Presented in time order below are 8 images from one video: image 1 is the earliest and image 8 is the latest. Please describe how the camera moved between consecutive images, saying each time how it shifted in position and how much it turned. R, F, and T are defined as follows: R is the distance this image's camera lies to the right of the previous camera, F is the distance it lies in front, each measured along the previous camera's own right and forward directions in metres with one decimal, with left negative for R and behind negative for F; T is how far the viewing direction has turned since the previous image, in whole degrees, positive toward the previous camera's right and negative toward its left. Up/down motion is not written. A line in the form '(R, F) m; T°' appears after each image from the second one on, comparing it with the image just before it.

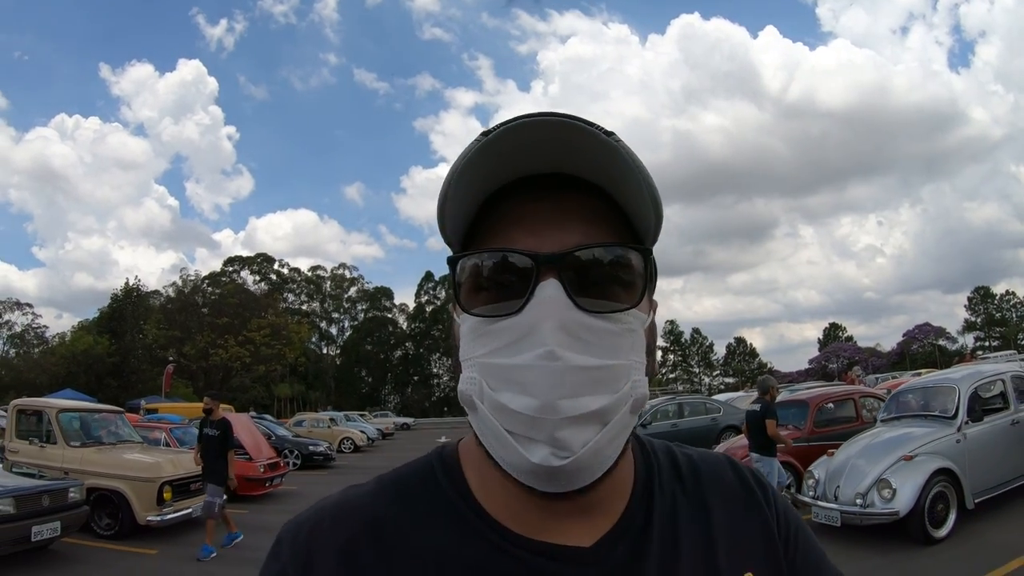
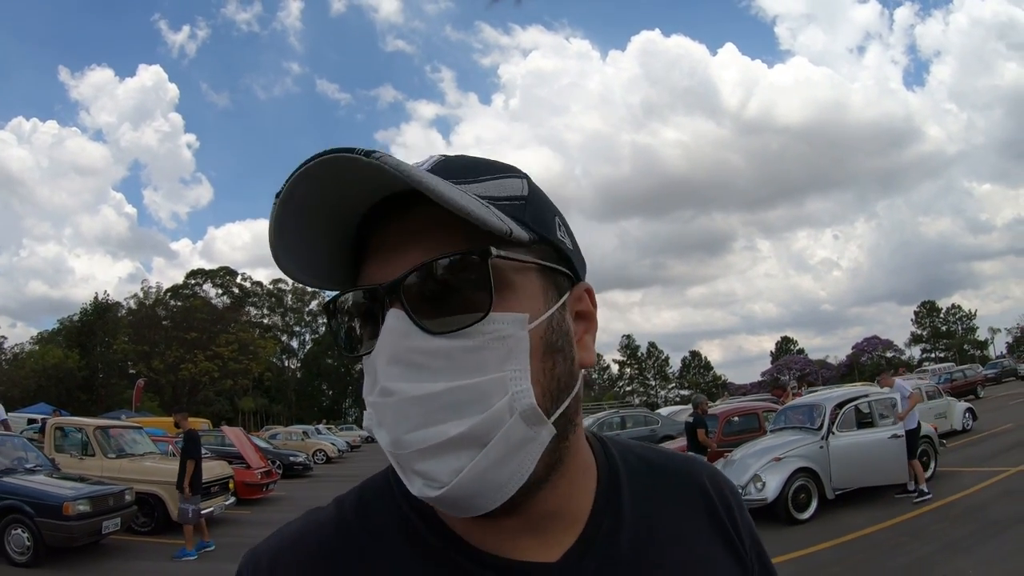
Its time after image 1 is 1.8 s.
(-0.1, -1.6) m; +3°
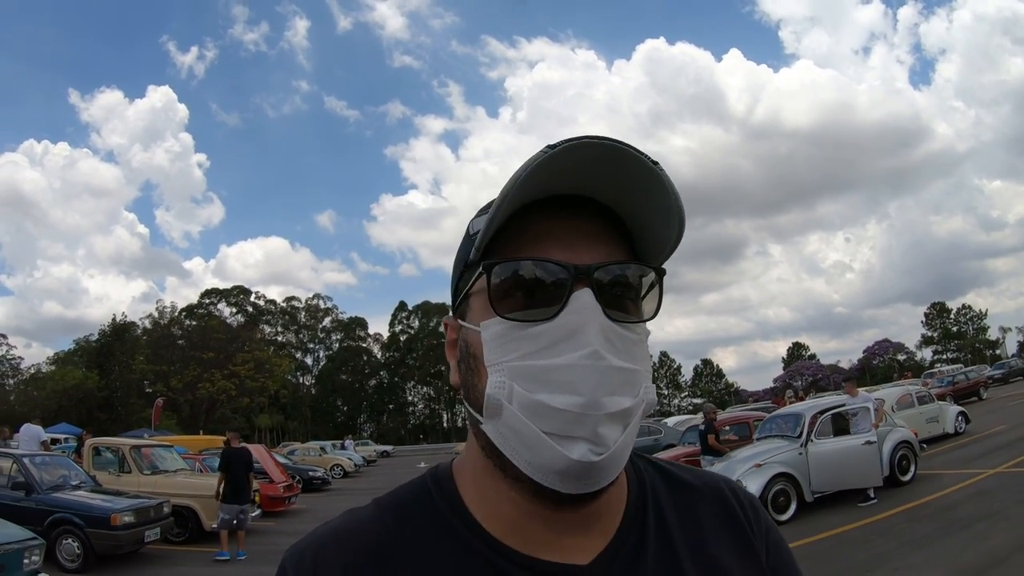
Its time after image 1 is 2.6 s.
(+0.1, -0.6) m; -1°
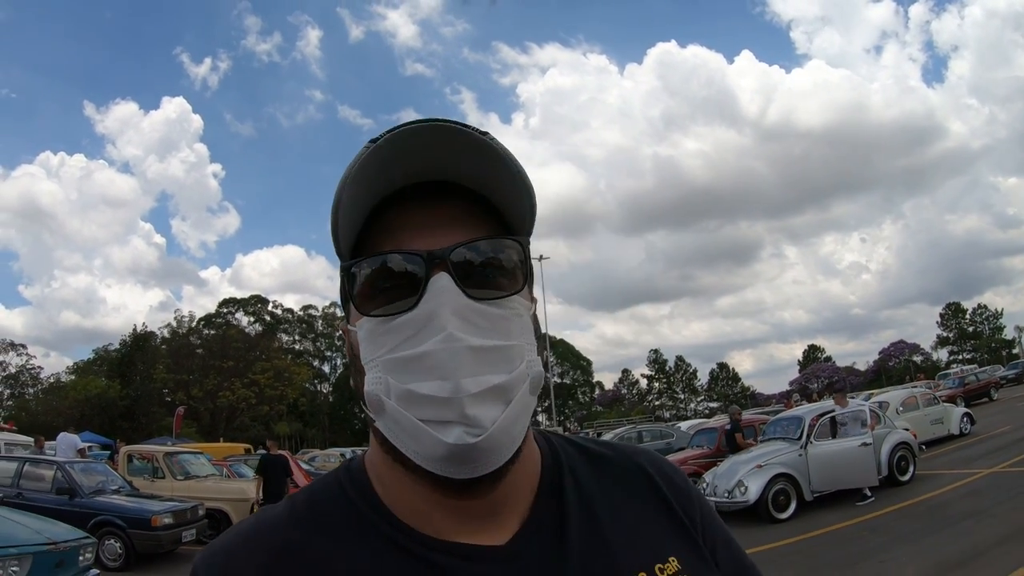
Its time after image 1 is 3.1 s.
(0.0, -0.4) m; -1°
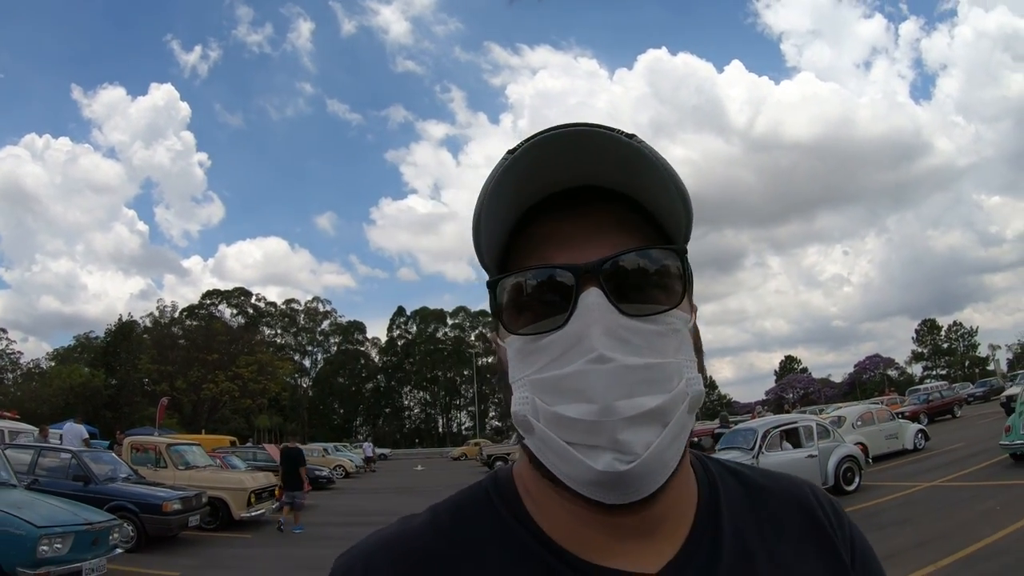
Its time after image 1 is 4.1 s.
(-0.1, -0.8) m; +2°
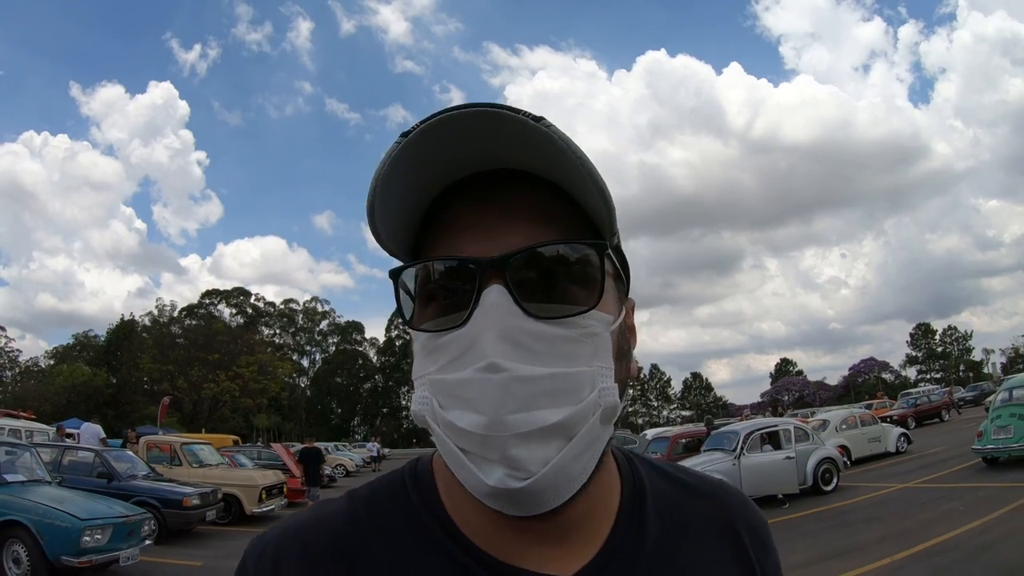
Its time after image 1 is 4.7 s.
(0.0, -0.6) m; 0°
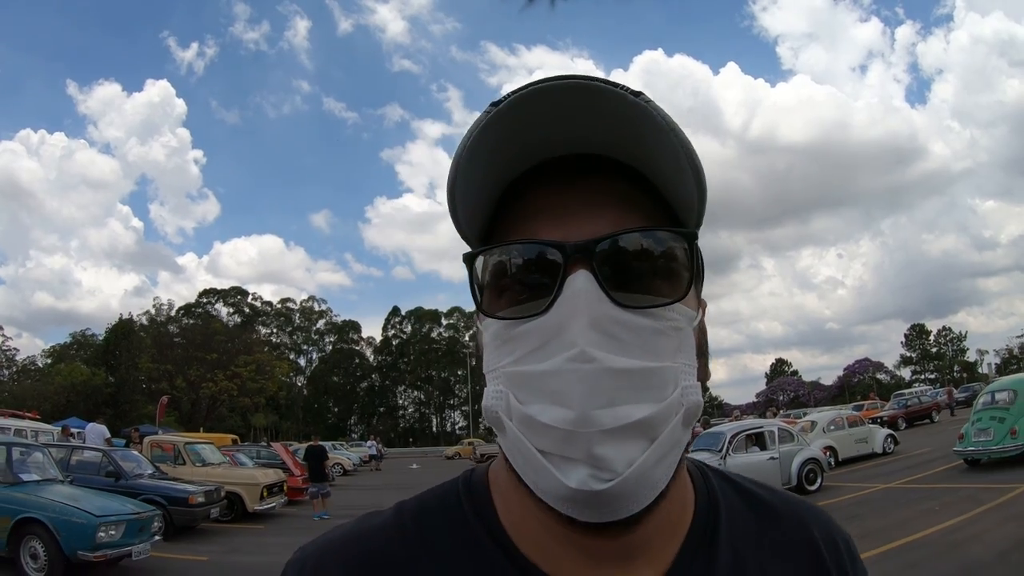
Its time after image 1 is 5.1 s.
(0.0, -0.3) m; 0°
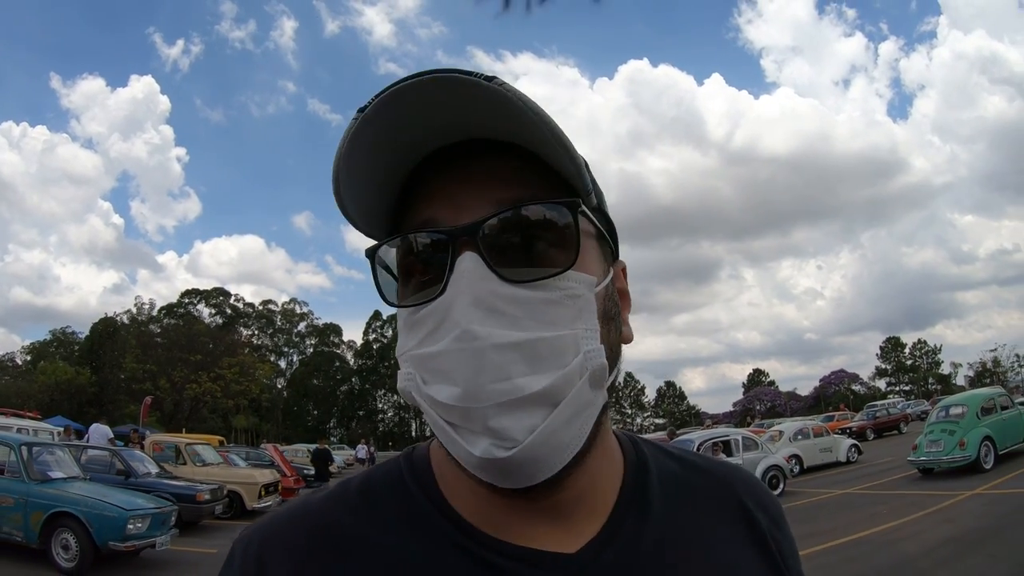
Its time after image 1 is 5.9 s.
(-0.1, -0.7) m; +2°
